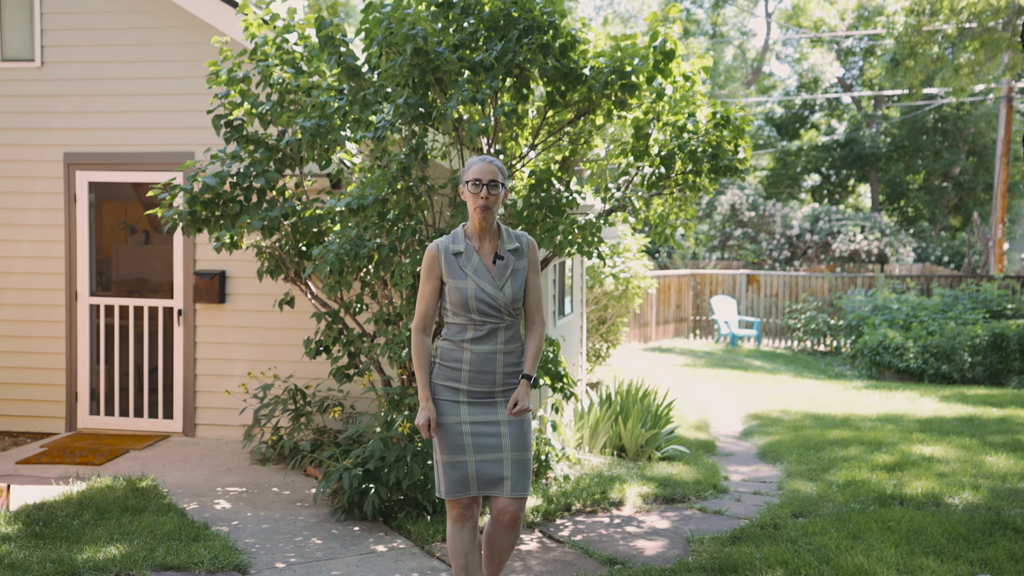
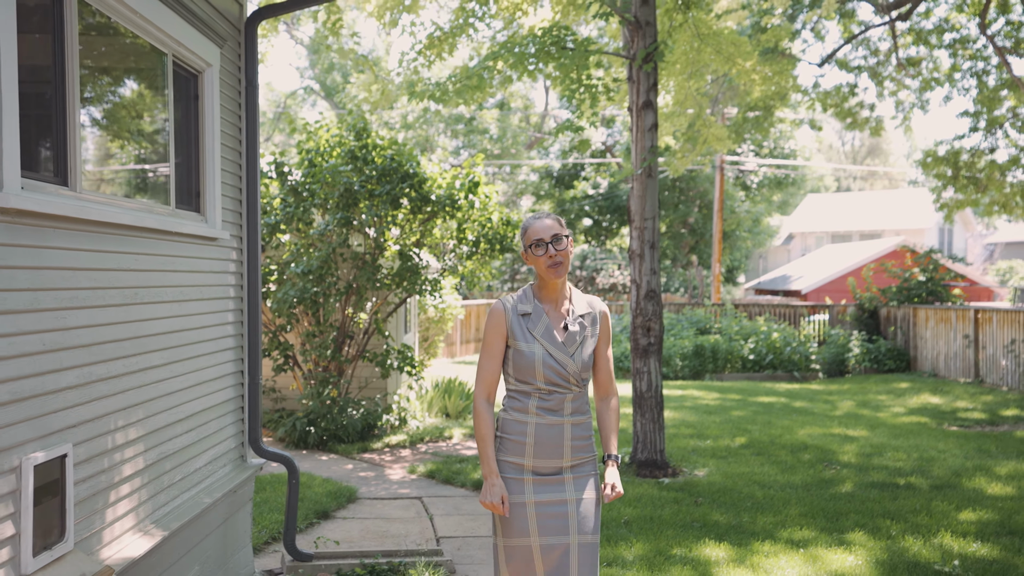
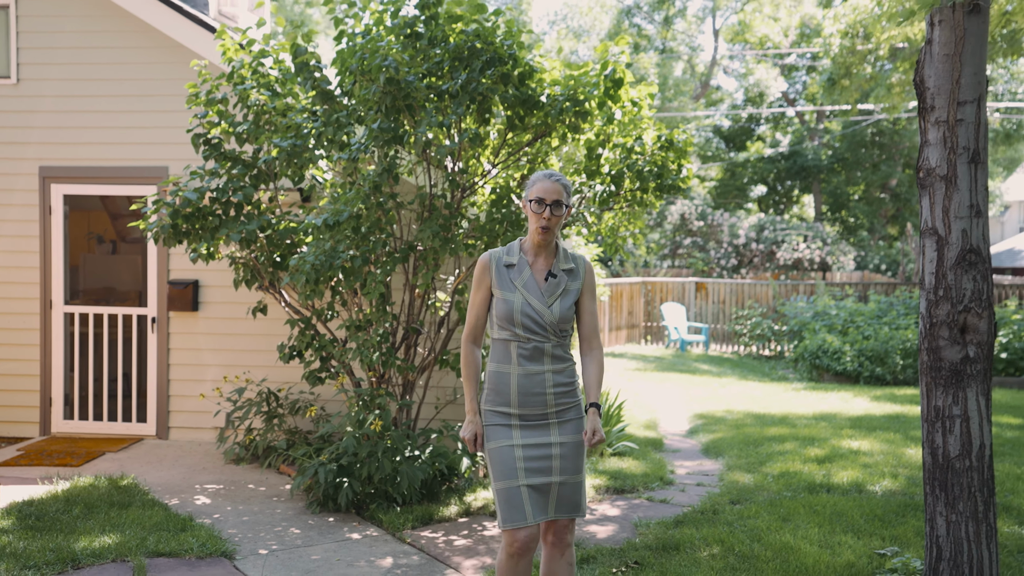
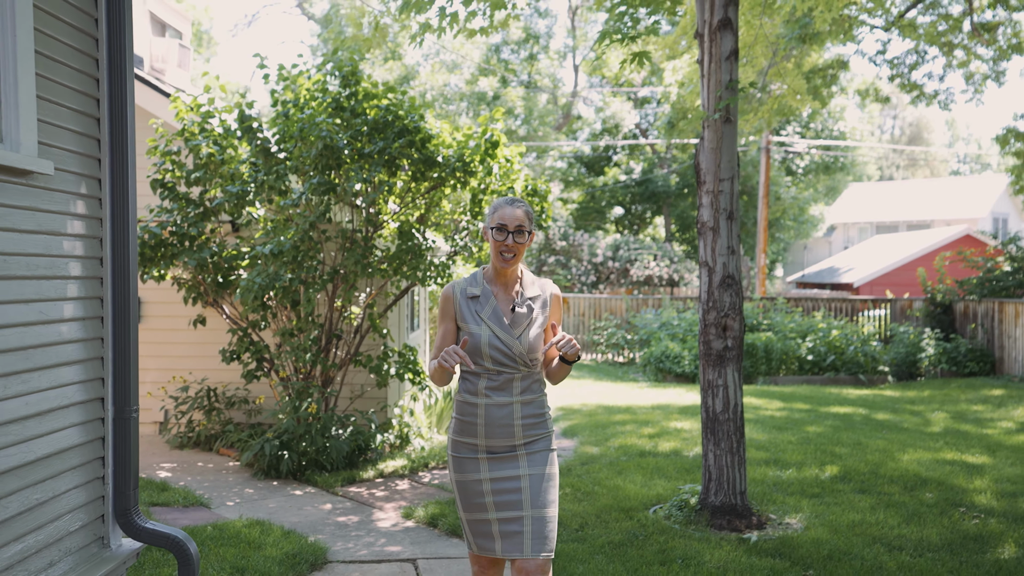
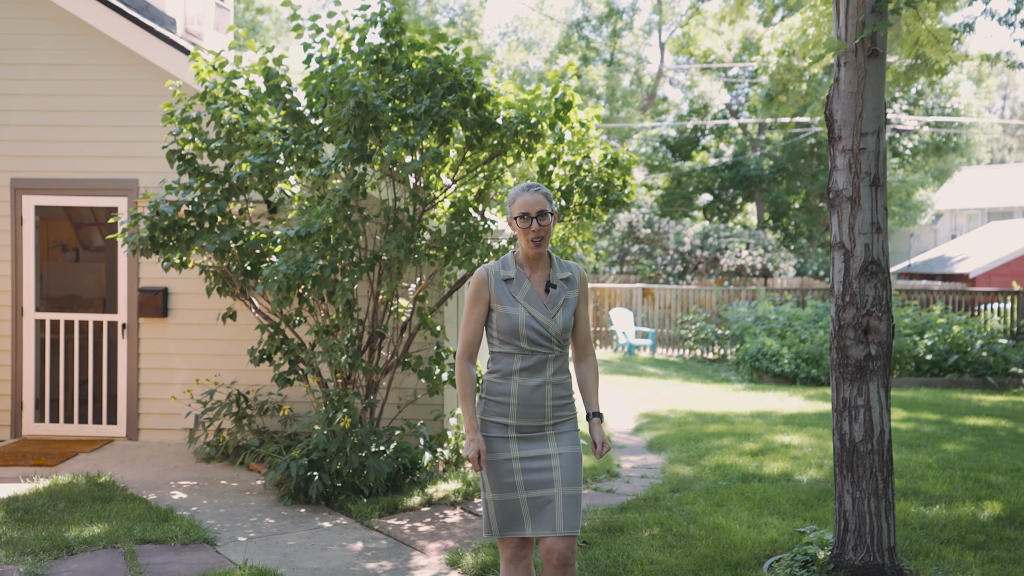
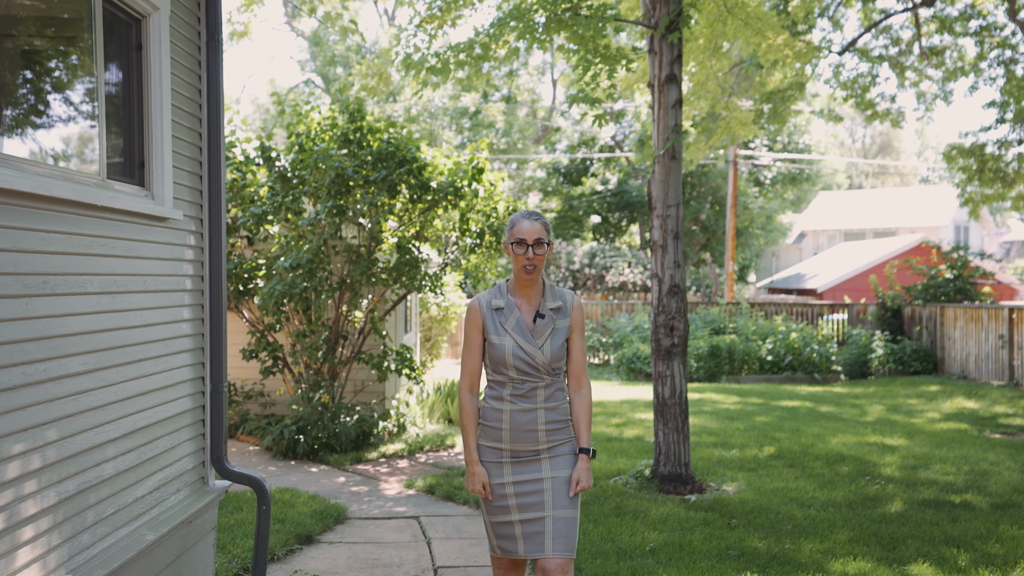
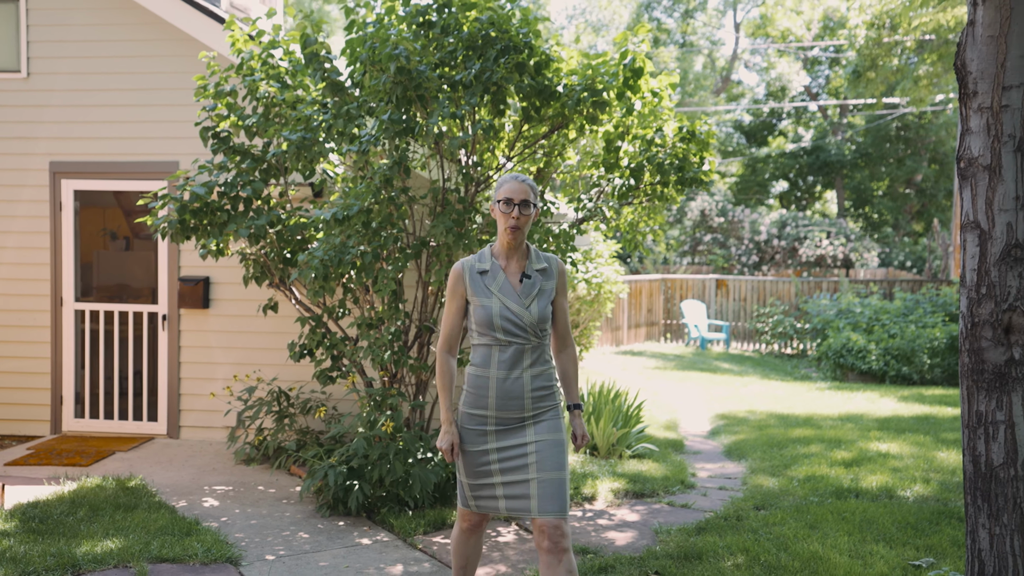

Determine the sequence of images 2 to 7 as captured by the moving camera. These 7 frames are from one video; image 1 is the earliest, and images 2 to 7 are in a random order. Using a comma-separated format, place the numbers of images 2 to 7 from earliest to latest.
7, 3, 5, 4, 6, 2
